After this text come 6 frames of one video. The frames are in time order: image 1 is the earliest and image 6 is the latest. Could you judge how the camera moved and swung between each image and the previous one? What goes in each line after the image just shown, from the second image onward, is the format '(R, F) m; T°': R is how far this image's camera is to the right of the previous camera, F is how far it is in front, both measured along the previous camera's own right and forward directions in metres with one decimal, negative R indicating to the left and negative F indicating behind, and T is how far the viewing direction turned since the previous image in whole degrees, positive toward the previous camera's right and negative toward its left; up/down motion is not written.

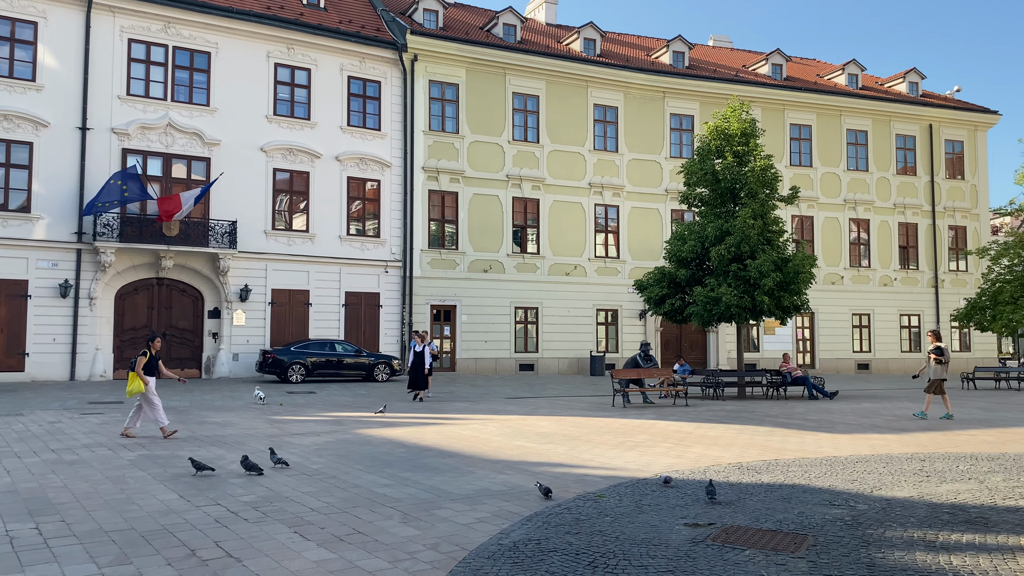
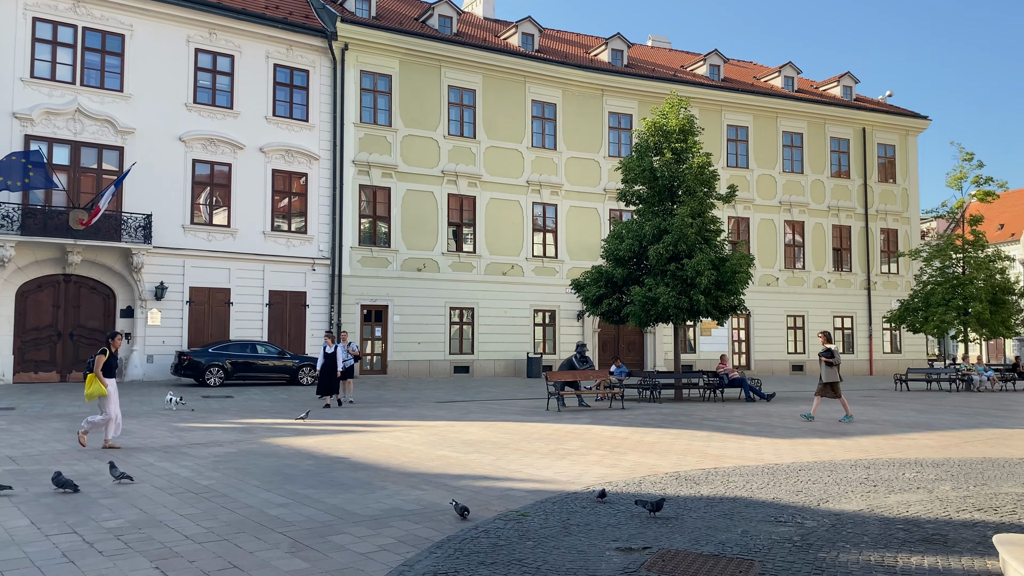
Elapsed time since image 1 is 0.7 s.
(+0.2, +0.8) m; +4°
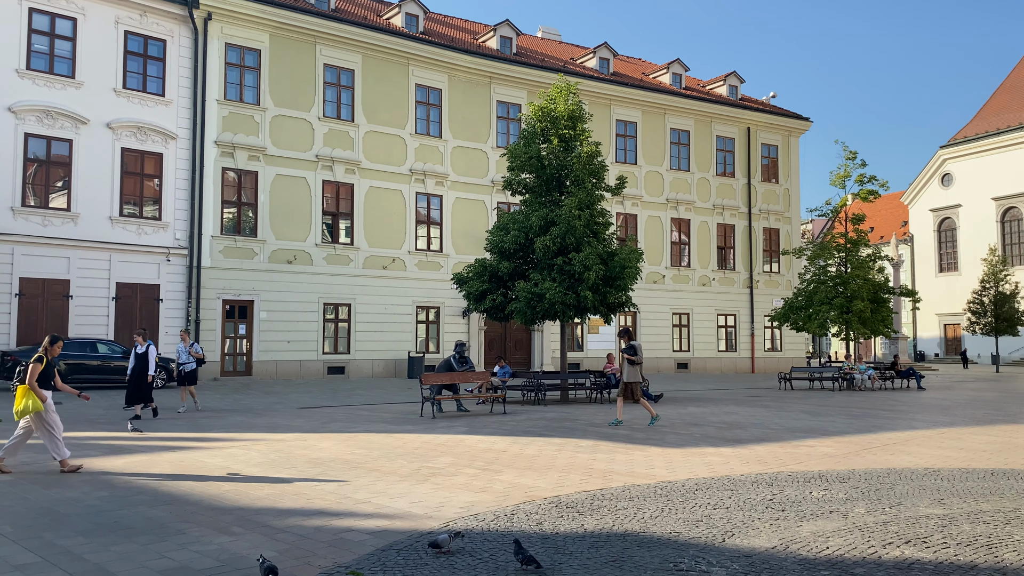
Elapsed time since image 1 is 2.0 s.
(+0.4, +1.5) m; +7°
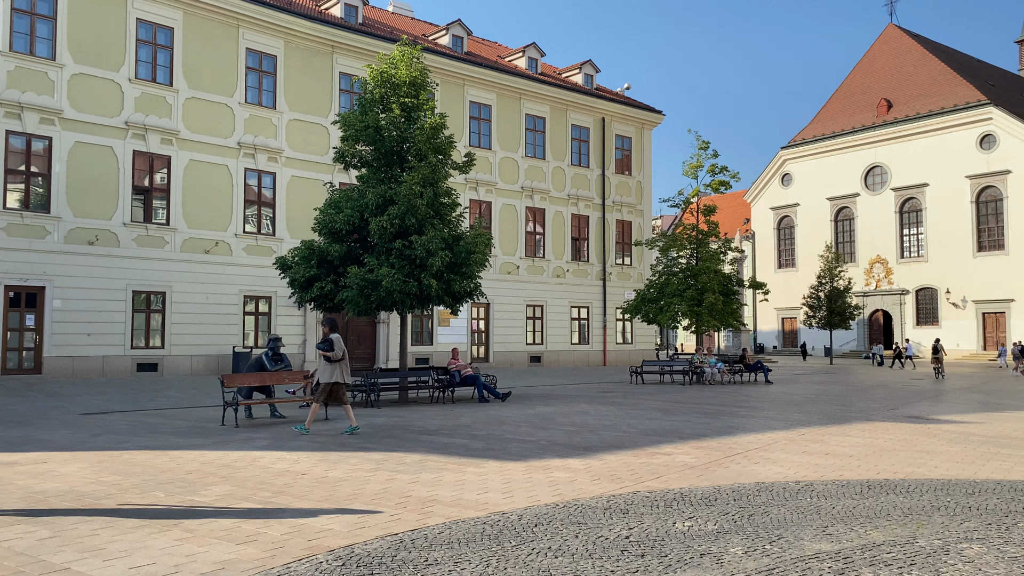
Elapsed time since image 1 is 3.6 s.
(+0.5, +1.9) m; +10°
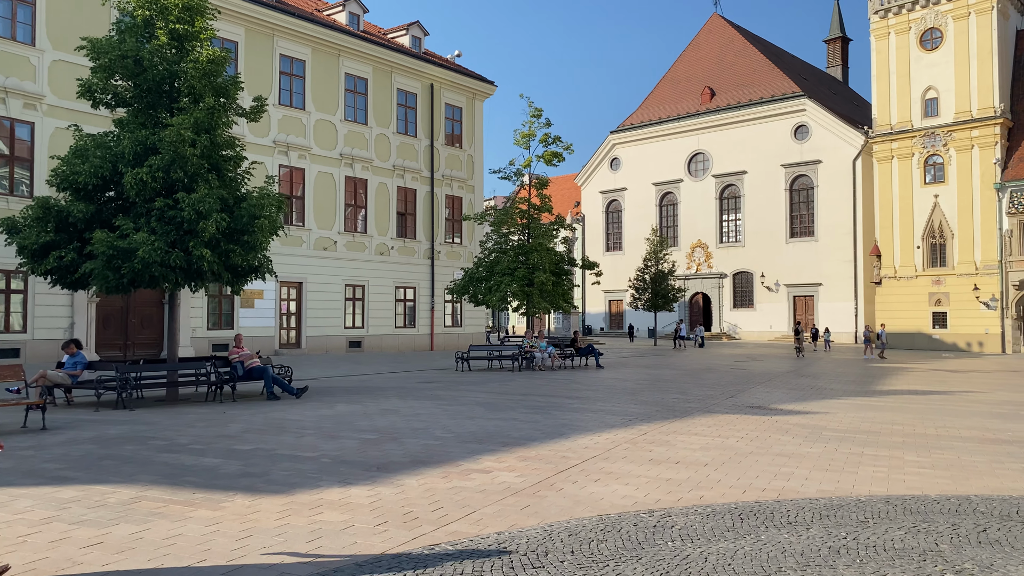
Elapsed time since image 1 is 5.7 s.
(+0.6, +2.4) m; +11°
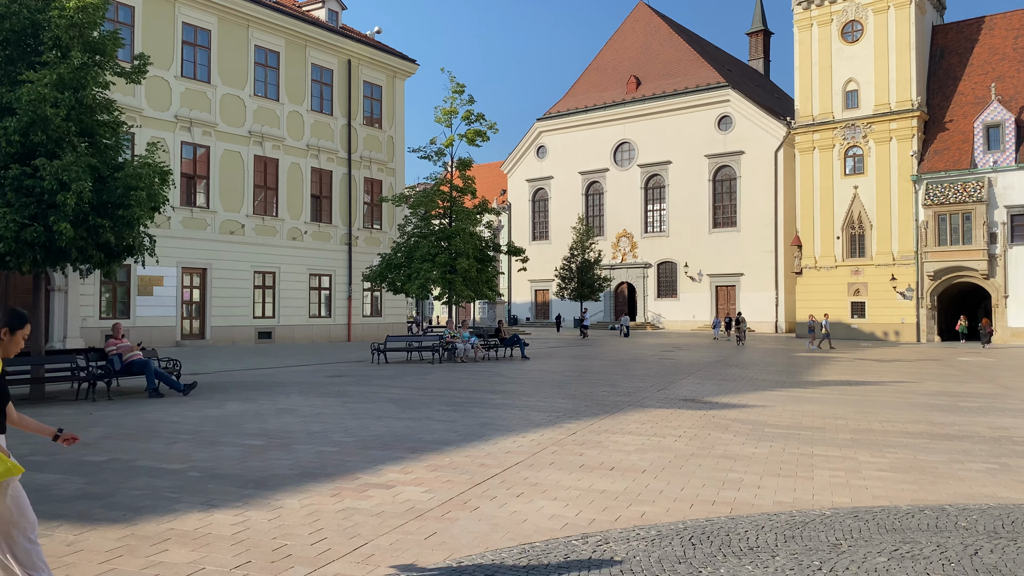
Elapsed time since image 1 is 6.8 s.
(+0.1, +1.2) m; +5°
